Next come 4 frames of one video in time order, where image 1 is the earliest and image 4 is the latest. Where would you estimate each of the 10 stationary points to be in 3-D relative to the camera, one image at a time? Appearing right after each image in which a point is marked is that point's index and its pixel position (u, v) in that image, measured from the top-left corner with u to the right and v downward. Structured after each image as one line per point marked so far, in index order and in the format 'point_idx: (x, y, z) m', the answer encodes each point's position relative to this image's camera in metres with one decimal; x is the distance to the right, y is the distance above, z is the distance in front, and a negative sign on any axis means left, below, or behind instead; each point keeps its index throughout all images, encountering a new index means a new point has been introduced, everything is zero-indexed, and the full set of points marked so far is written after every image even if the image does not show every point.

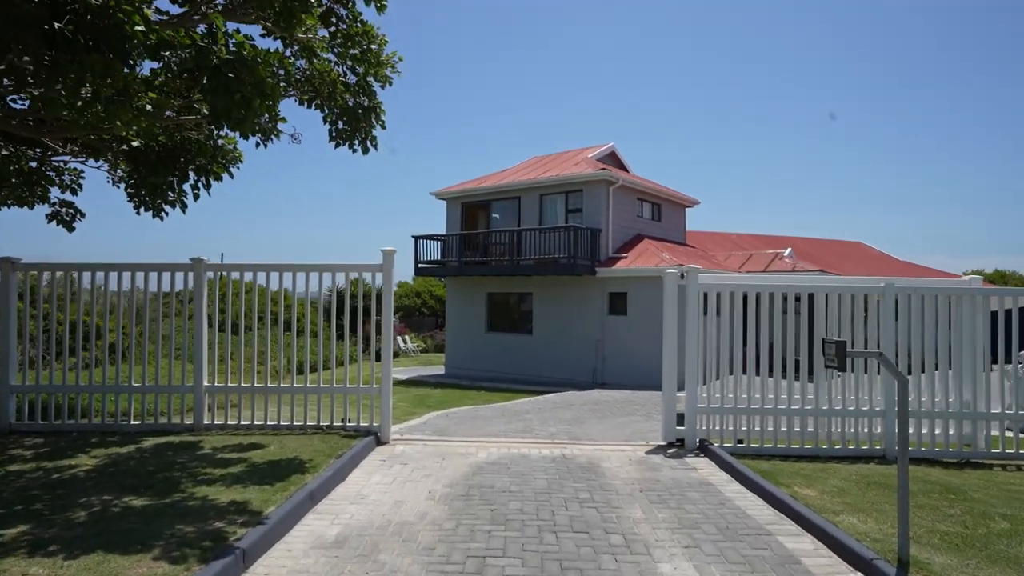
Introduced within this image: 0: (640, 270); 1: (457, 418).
0: (+3.6, +0.5, +19.7) m
1: (-1.0, -2.3, +12.1) m
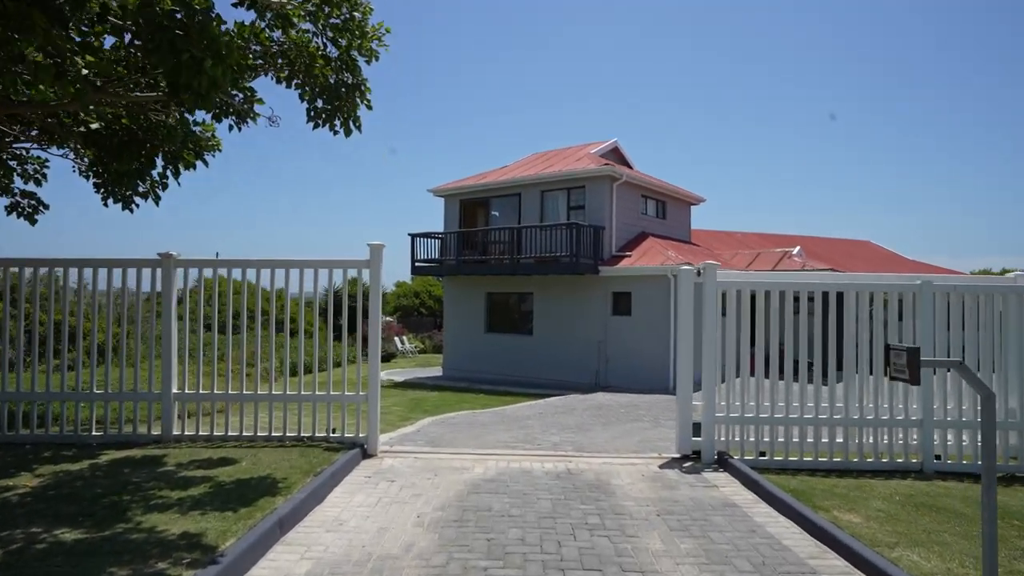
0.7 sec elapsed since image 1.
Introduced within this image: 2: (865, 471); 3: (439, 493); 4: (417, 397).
0: (+3.6, +0.5, +18.9) m
1: (-1.0, -2.3, +11.4) m
2: (+3.8, -2.0, +7.5) m
3: (-0.7, -1.8, +6.2) m
4: (-2.5, -2.9, +18.4) m
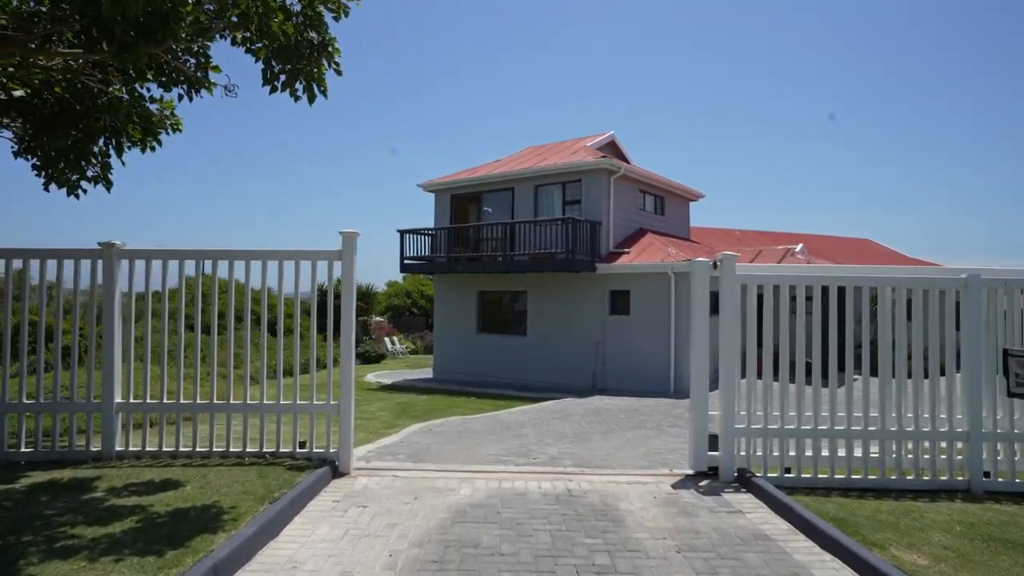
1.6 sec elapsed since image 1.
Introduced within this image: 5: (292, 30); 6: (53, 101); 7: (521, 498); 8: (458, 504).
0: (+3.4, +0.6, +18.0) m
1: (-1.1, -2.2, +10.4) m
2: (+3.7, -1.9, +6.6) m
3: (-0.7, -1.8, +5.2) m
4: (-2.7, -2.8, +17.4) m
5: (-1.8, +2.1, +5.6) m
6: (-4.3, +1.8, +6.5) m
7: (+0.1, -1.8, +6.0) m
8: (-0.4, -1.8, +5.8) m
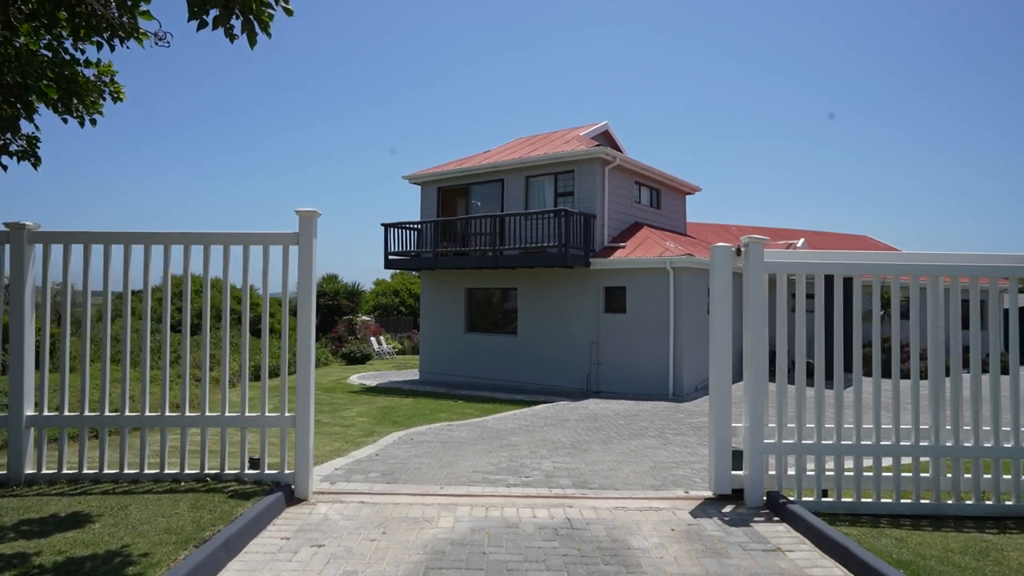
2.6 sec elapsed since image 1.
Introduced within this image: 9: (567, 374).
0: (+3.2, +0.6, +17.0) m
1: (-1.2, -2.1, +9.4) m
2: (+3.6, -1.8, +5.6) m
3: (-0.8, -1.7, +4.2) m
4: (-2.9, -2.8, +16.4) m
5: (-1.8, +2.1, +4.5) m
6: (-4.4, +1.8, +5.4) m
7: (0.0, -1.7, +4.9) m
8: (-0.5, -1.7, +4.7) m
9: (+1.5, -2.3, +18.6) m
